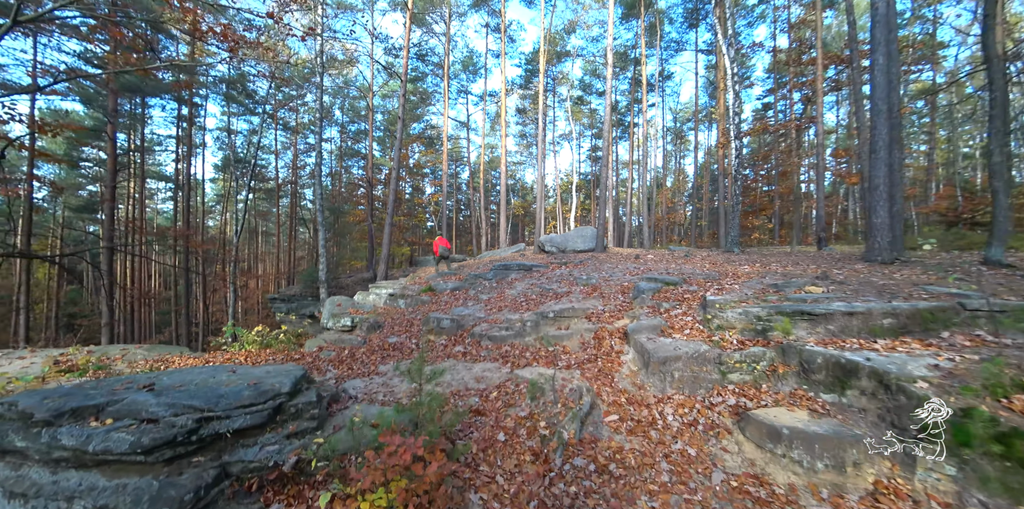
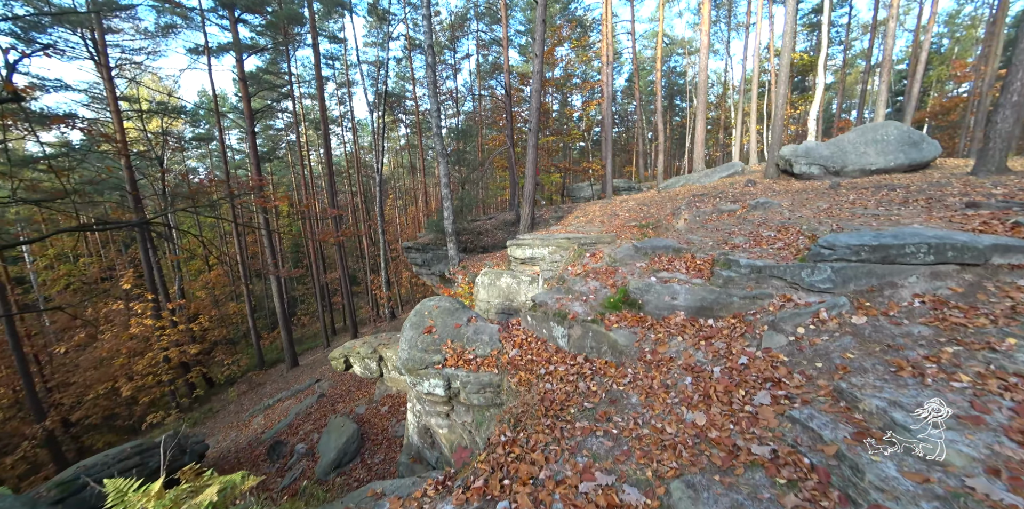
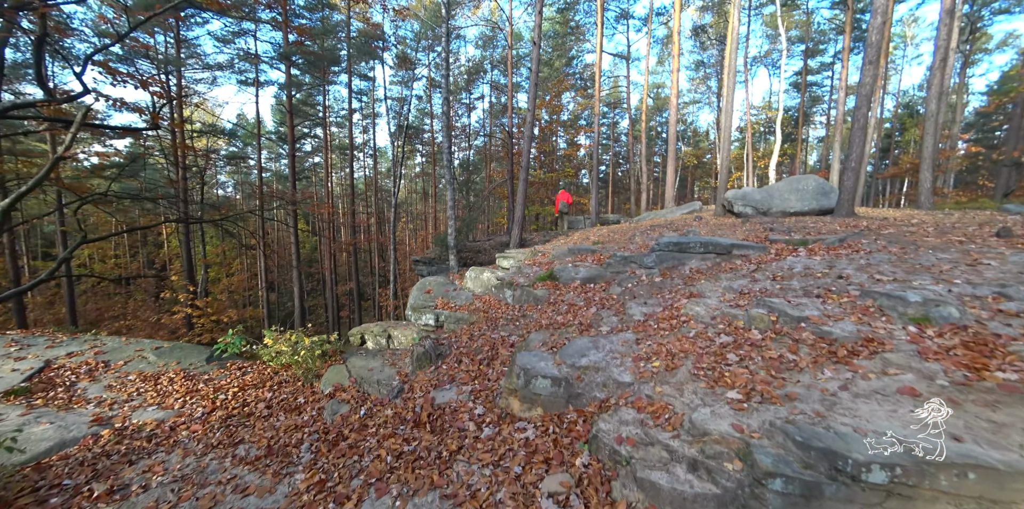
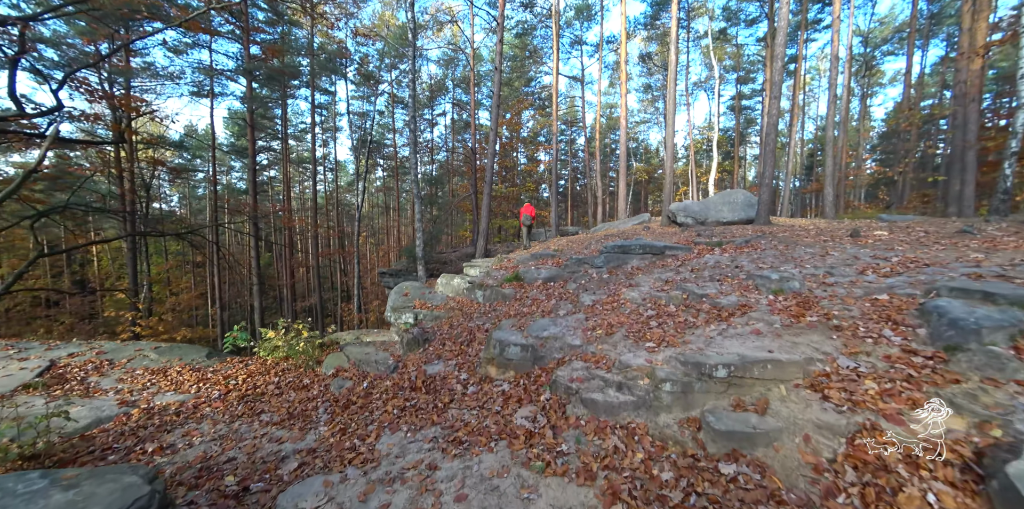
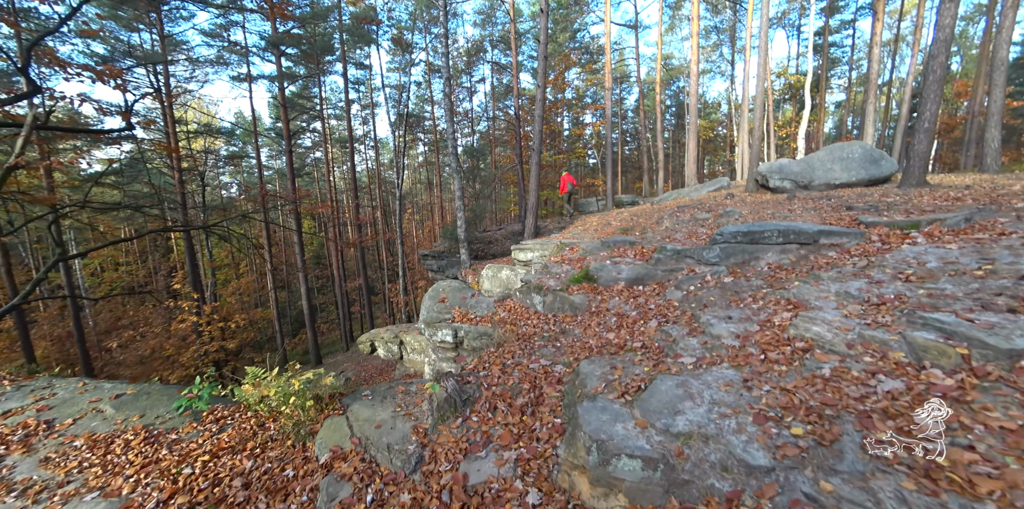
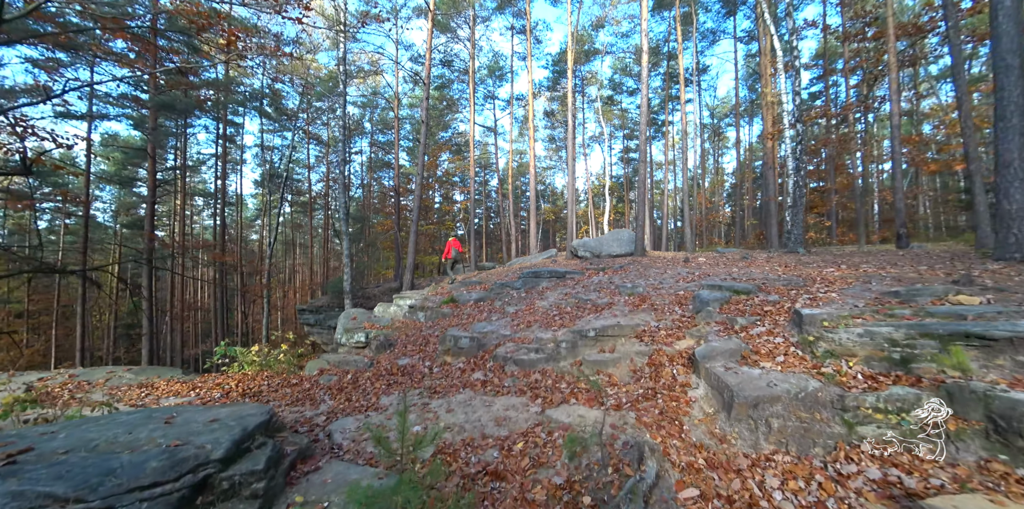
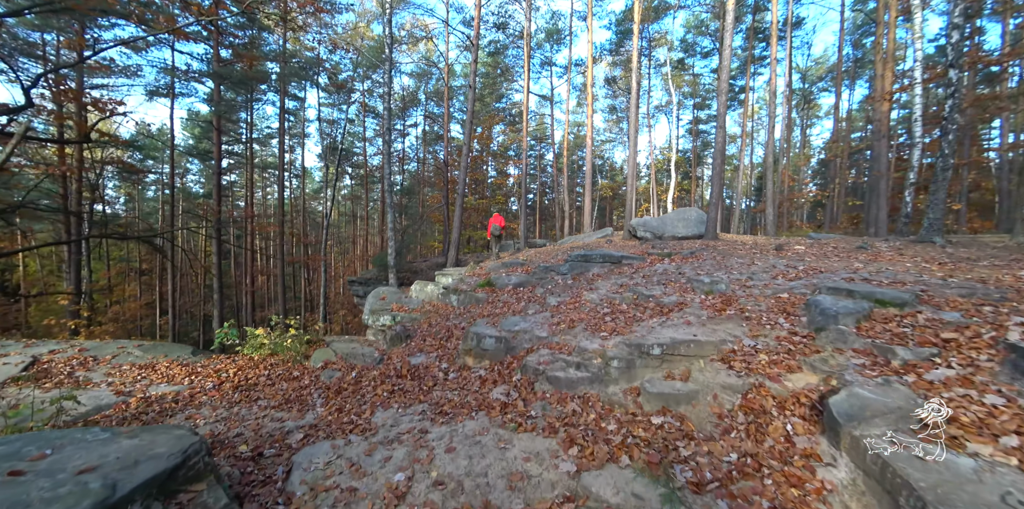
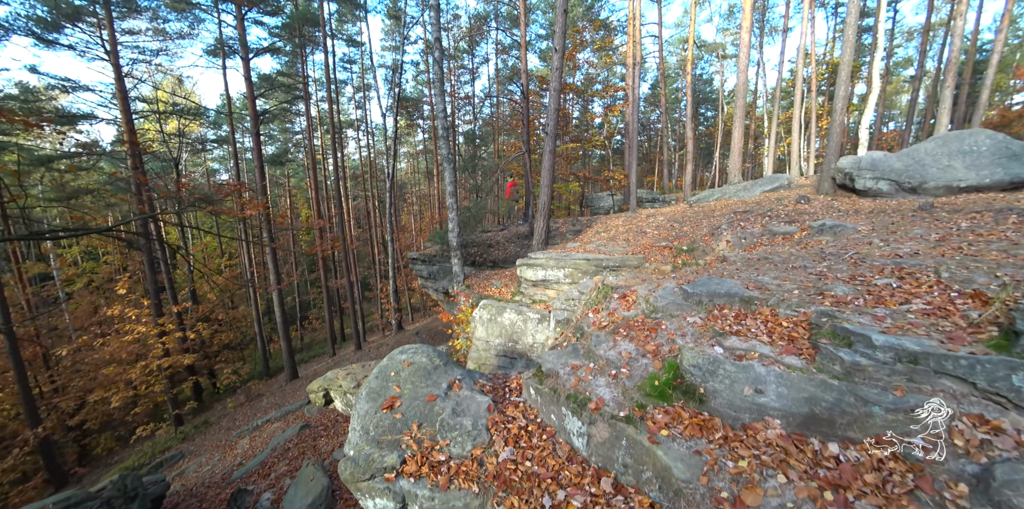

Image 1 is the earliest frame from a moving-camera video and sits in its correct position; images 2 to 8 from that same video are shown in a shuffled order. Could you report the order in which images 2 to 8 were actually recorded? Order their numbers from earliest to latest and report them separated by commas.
6, 7, 4, 3, 5, 2, 8
